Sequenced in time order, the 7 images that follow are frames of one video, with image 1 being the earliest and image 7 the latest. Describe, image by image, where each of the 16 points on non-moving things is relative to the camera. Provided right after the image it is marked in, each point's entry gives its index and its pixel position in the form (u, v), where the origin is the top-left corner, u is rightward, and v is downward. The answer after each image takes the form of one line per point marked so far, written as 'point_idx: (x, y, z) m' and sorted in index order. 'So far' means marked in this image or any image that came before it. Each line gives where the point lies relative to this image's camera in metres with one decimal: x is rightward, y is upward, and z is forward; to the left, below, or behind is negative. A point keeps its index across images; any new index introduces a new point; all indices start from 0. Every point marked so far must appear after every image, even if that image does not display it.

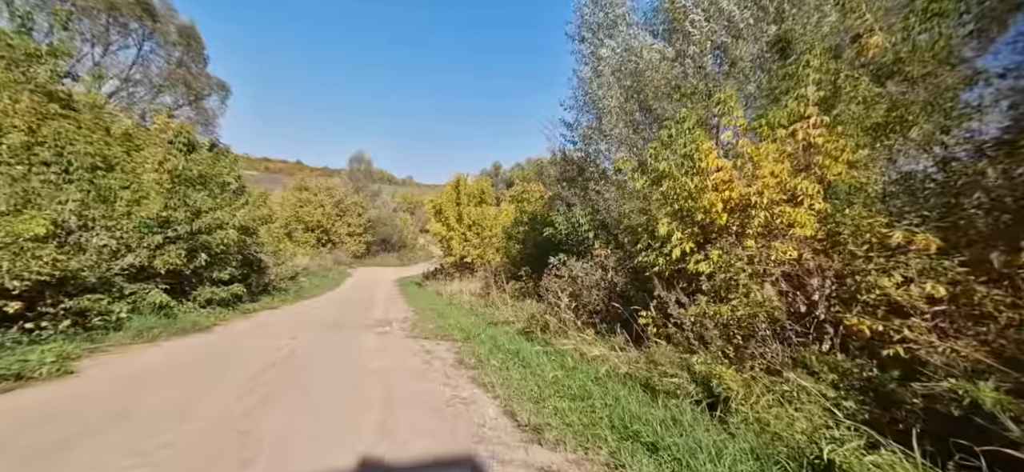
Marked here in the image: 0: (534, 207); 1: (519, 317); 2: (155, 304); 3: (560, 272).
0: (+1.0, +1.2, +19.0) m
1: (+0.2, -2.2, +11.5) m
2: (-7.5, -1.4, +9.3) m
3: (+1.3, -1.0, +11.7) m
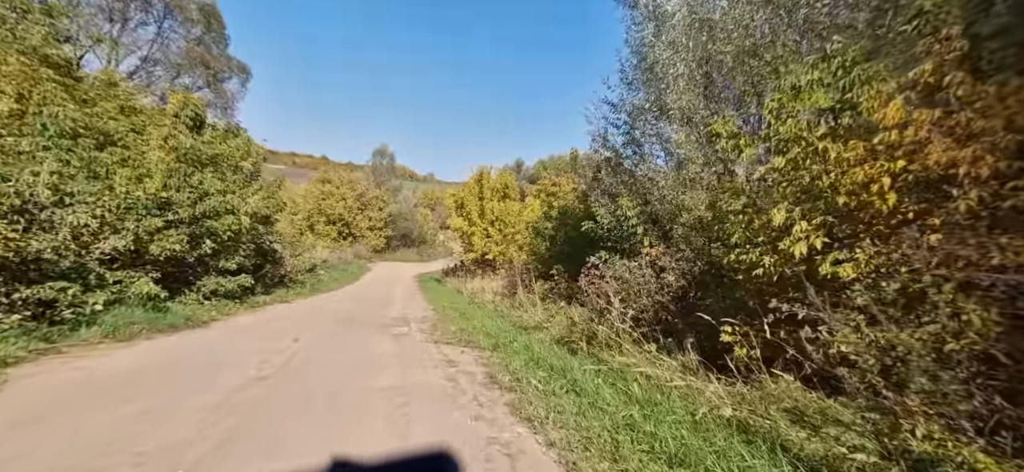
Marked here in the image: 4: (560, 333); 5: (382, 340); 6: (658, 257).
0: (+2.2, +1.3, +17.5) m
1: (+1.0, -2.0, +10.1) m
2: (-6.8, -1.1, +8.2) m
3: (+2.1, -0.9, +10.2) m
4: (+1.0, -1.9, +8.7) m
5: (-2.8, -2.2, +9.5) m
6: (+3.0, -0.4, +9.0) m
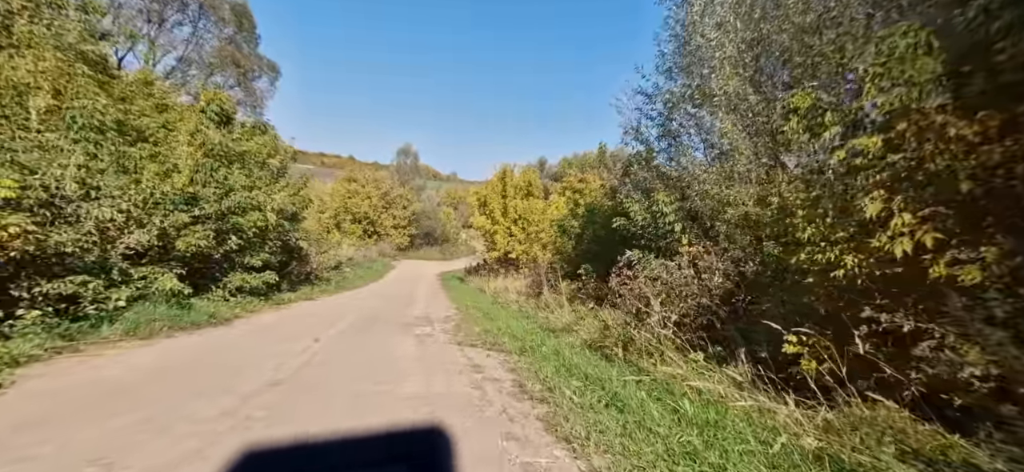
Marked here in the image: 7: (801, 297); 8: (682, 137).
0: (+3.1, +1.4, +16.9) m
1: (+1.6, -2.0, +9.6) m
2: (-6.3, -1.0, +8.1) m
3: (+2.7, -0.8, +9.6) m
4: (+1.5, -1.9, +8.2) m
5: (-2.3, -2.2, +9.1) m
6: (+3.5, -0.4, +8.4) m
7: (+2.9, -0.6, +4.5) m
8: (+3.7, +2.2, +9.7) m
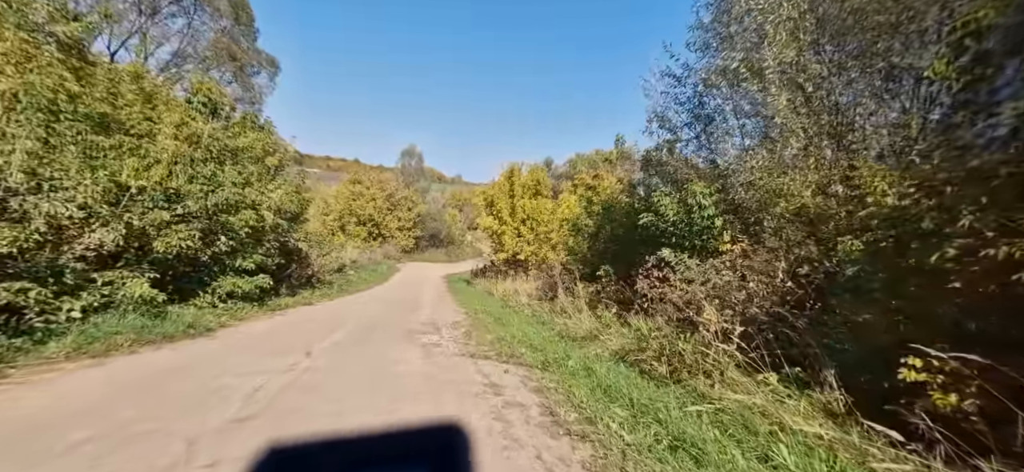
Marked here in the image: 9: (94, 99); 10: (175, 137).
0: (+3.5, +1.4, +15.8) m
1: (+1.9, -1.9, +8.5) m
2: (-6.0, -1.0, +7.1) m
3: (+3.1, -0.8, +8.5) m
4: (+1.8, -1.8, +7.1) m
5: (-1.9, -2.2, +8.1) m
6: (+3.8, -0.3, +7.3) m
7: (+3.2, -0.5, +3.4) m
8: (+4.1, +2.2, +8.6) m
9: (-8.7, +2.9, +9.2) m
10: (-8.2, +2.4, +10.7) m
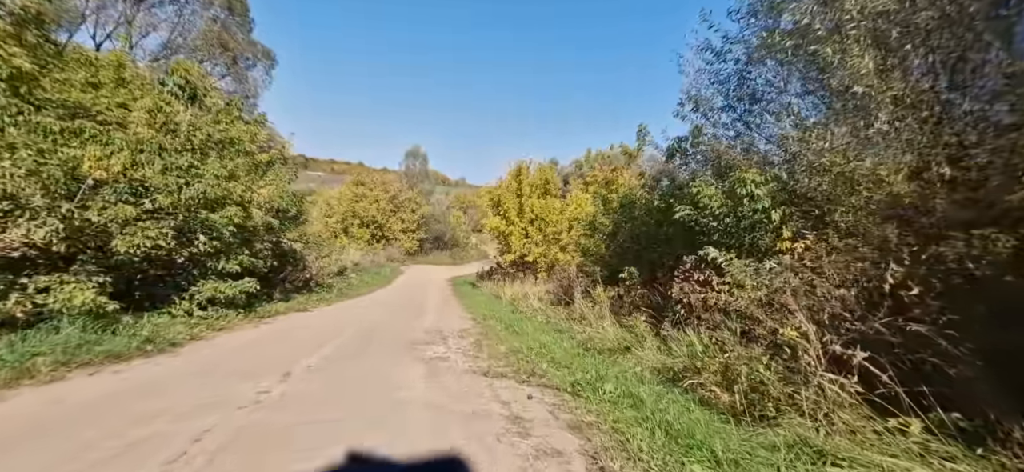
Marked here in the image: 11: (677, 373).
0: (+3.9, +1.4, +14.6) m
1: (+2.2, -1.8, +7.3) m
2: (-5.7, -1.0, +5.9) m
3: (+3.4, -0.7, +7.3) m
4: (+2.1, -1.8, +5.8) m
5: (-1.6, -2.1, +6.9) m
6: (+4.1, -0.2, +6.0) m
7: (+3.5, -0.5, +2.1) m
8: (+4.4, +2.3, +7.3) m
9: (-8.4, +2.9, +8.0) m
10: (-7.9, +2.4, +9.5) m
11: (+2.1, -1.8, +5.8) m
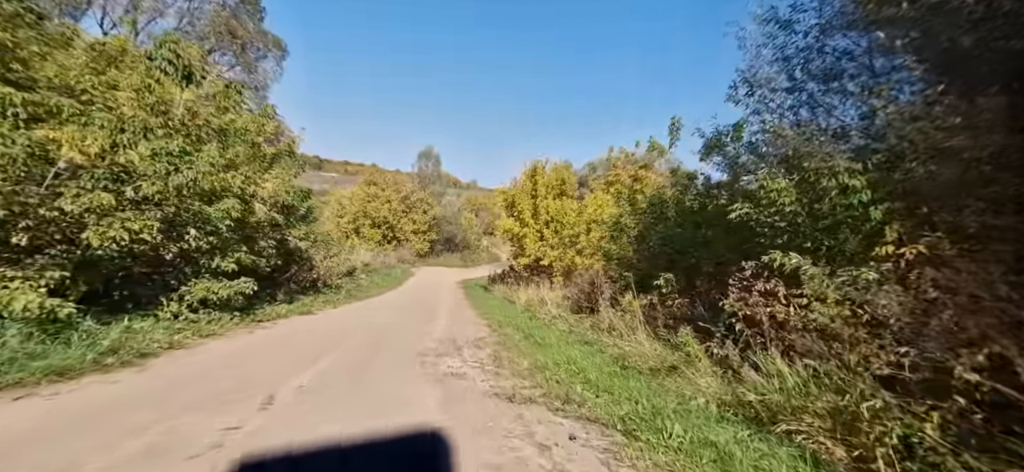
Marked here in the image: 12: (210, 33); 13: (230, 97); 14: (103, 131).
0: (+4.5, +1.3, +13.3) m
1: (+2.6, -1.9, +6.1) m
2: (-5.3, -0.8, +4.9) m
3: (+3.8, -0.7, +6.0) m
4: (+2.5, -1.8, +4.6) m
5: (-1.2, -2.0, +5.8) m
6: (+4.5, -0.3, +4.8) m
7: (+3.8, -0.5, +0.9) m
8: (+4.8, +2.2, +6.1) m
9: (-7.9, +3.0, +7.1) m
10: (-7.4, +2.6, +8.6) m
11: (+2.5, -1.8, +4.6) m
12: (-12.8, +8.6, +18.7) m
13: (-7.4, +3.6, +11.6) m
14: (-6.9, +1.7, +7.5) m
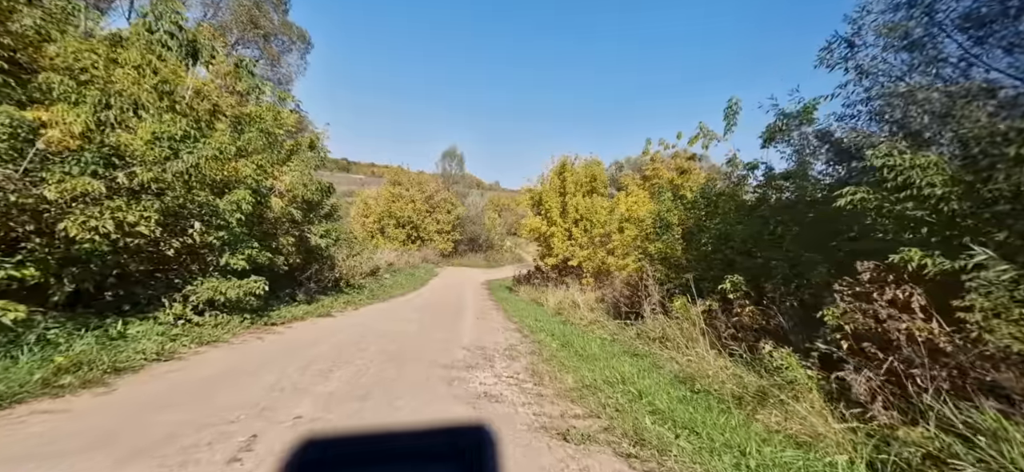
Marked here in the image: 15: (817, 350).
0: (+5.5, +1.4, +11.8) m
1: (+3.2, -1.8, +4.6) m
2: (-4.8, -0.7, +3.9) m
3: (+4.4, -0.7, +4.6) m
4: (+3.0, -1.7, +3.2) m
5: (-0.7, -2.0, +4.5) m
6: (+5.0, -0.2, +3.3) m
7: (+4.1, -0.4, -0.6) m
8: (+5.4, +2.3, +4.6) m
9: (-7.2, +3.2, +6.2) m
10: (-6.6, +2.7, +7.7) m
11: (+3.0, -1.7, +3.2) m
12: (-11.5, +8.7, +18.1) m
13: (-6.5, +3.7, +10.7) m
14: (-6.2, +1.8, +6.6) m
15: (+4.1, -1.5, +6.1) m
